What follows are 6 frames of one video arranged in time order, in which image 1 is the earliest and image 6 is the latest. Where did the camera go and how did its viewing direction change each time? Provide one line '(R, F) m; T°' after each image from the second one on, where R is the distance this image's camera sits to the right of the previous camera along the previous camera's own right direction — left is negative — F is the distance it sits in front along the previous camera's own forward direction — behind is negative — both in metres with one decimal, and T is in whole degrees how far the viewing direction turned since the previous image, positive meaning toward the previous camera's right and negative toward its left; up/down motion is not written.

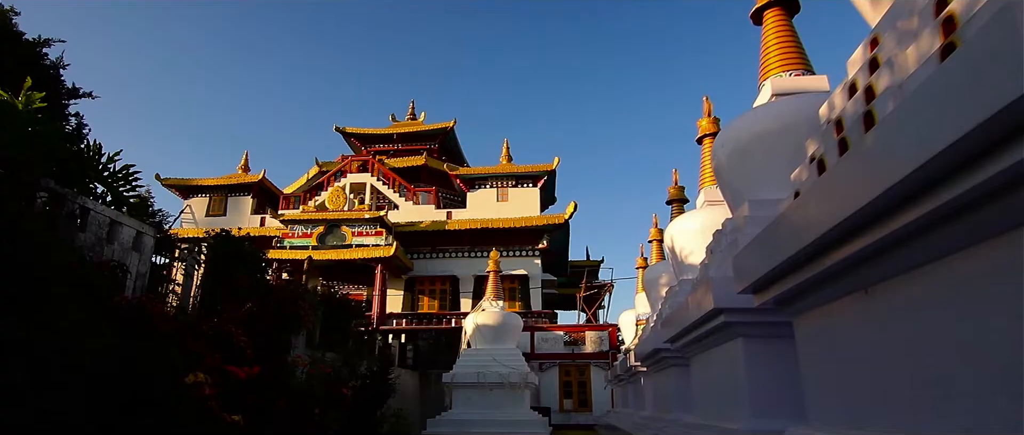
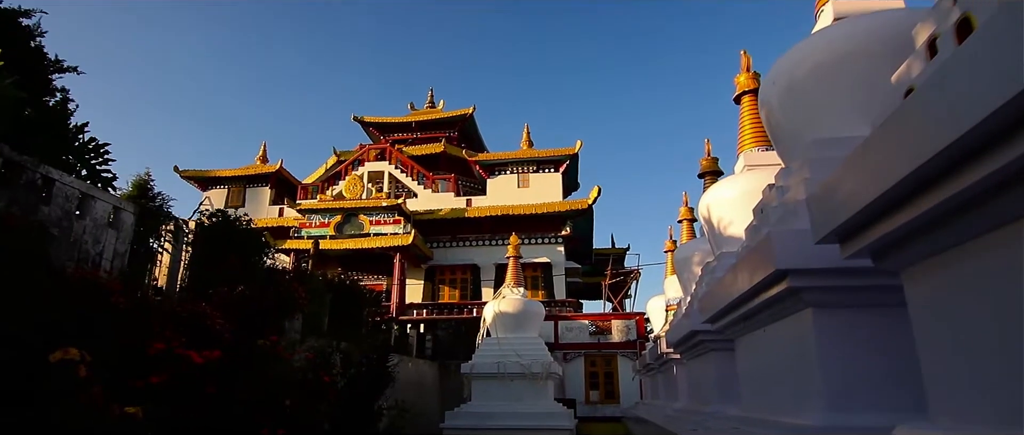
(+0.1, +0.6) m; -2°
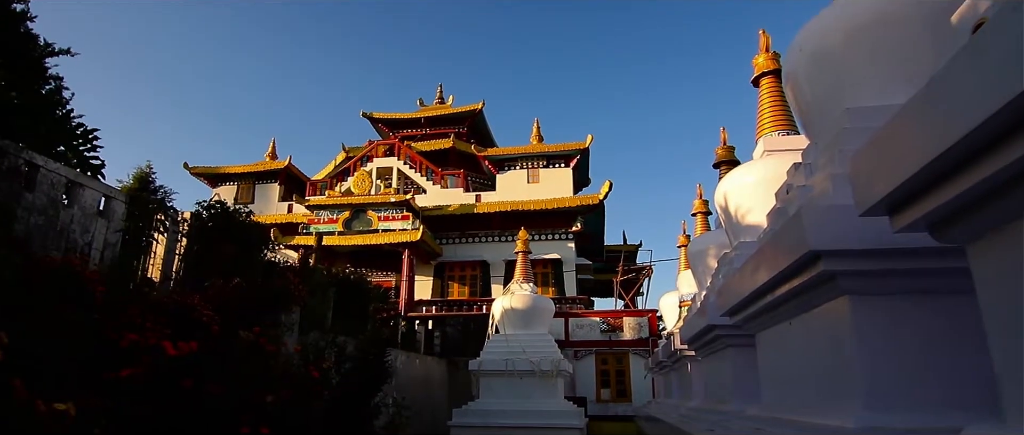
(0.0, +0.2) m; -1°
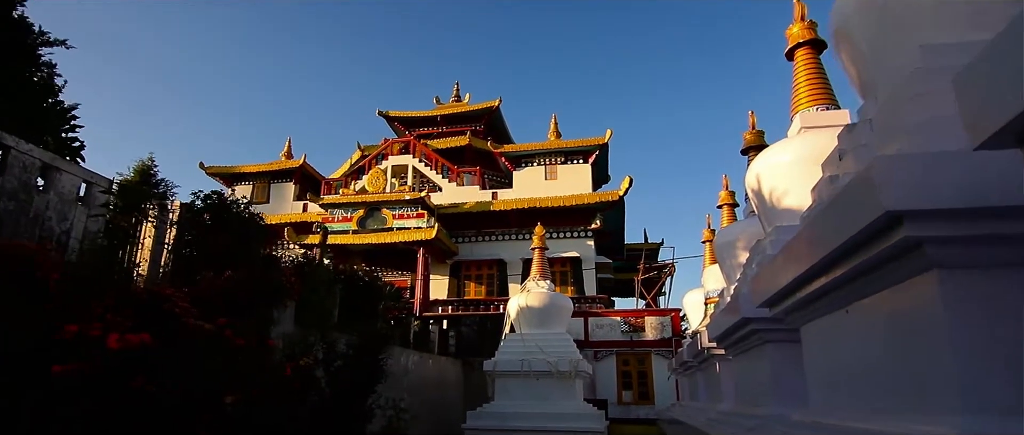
(+0.1, +0.4) m; -2°
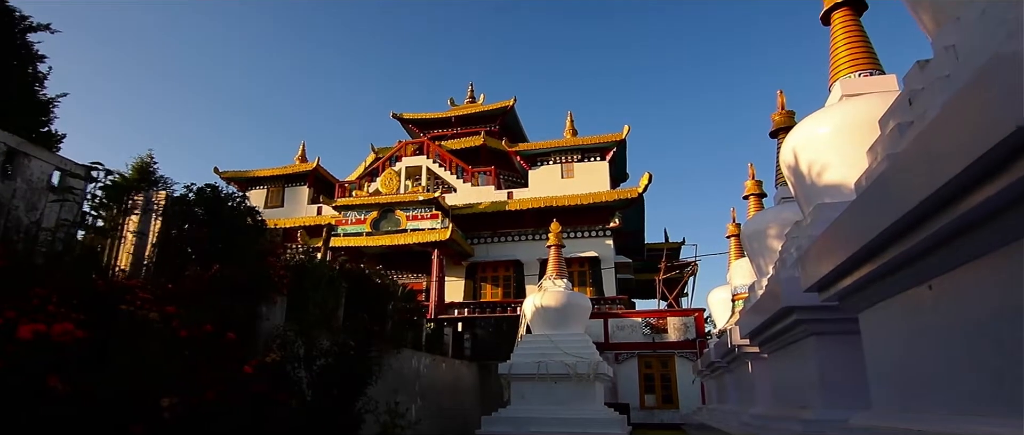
(+0.1, +0.4) m; -2°
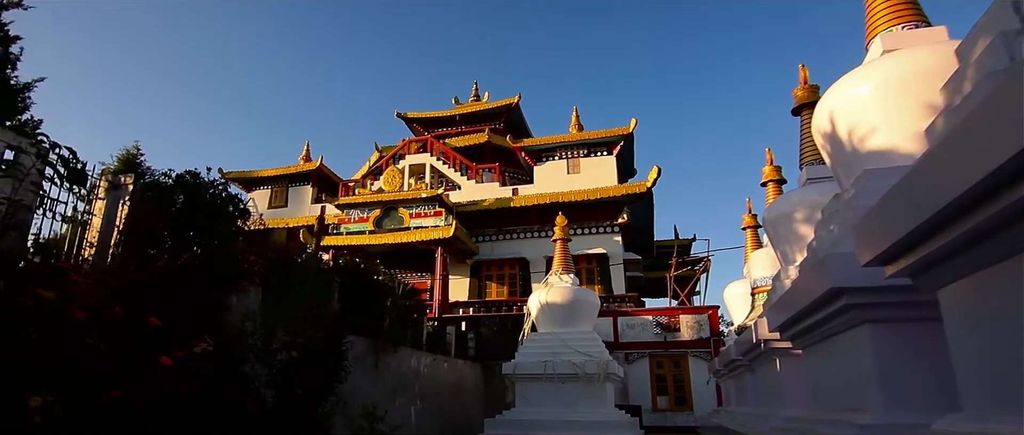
(0.0, +0.4) m; -1°
